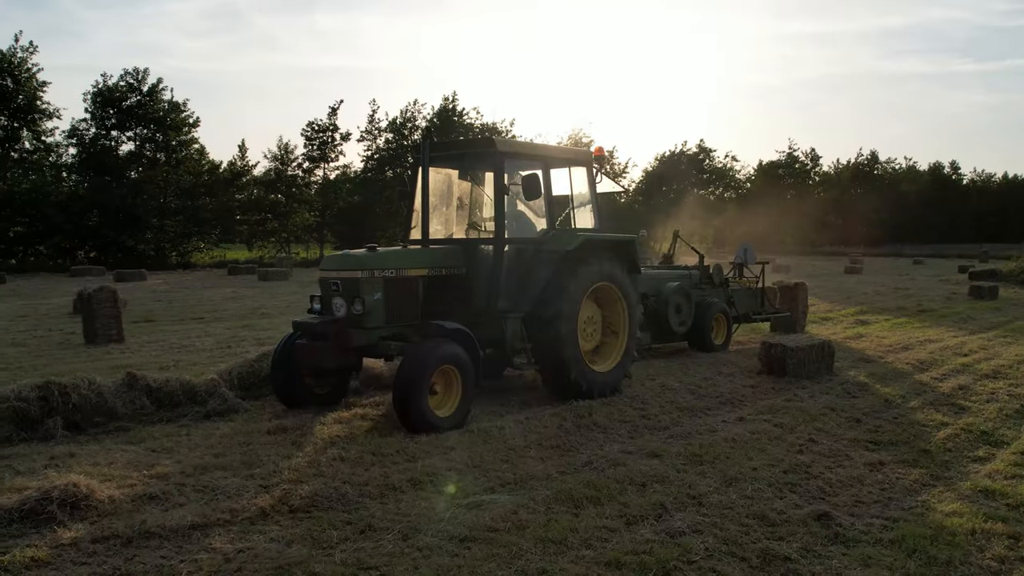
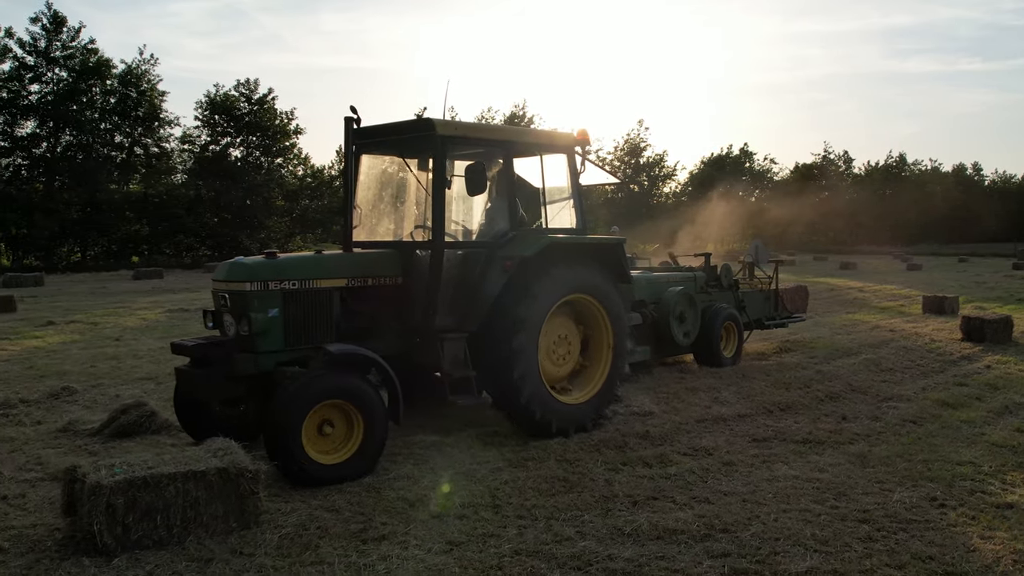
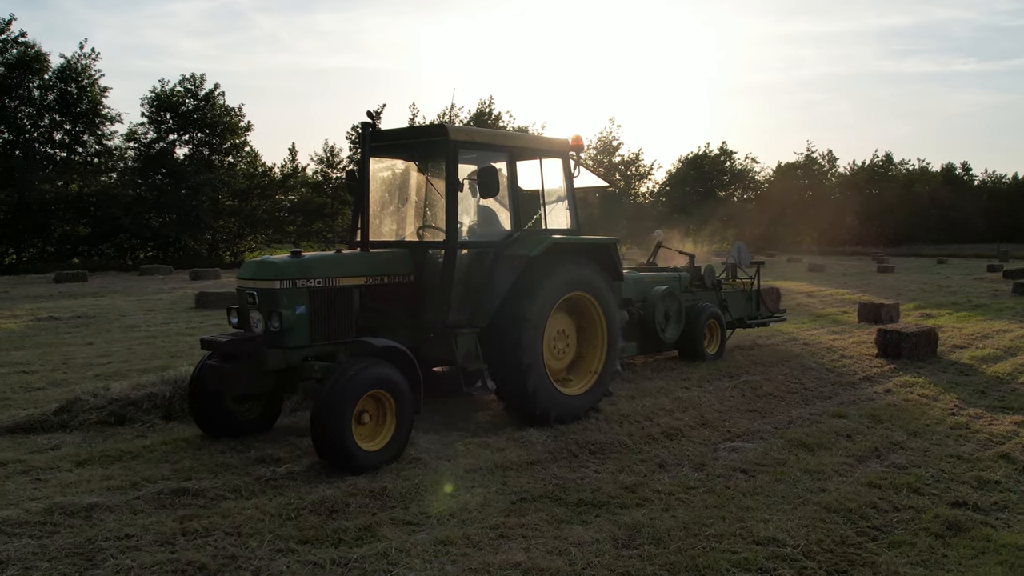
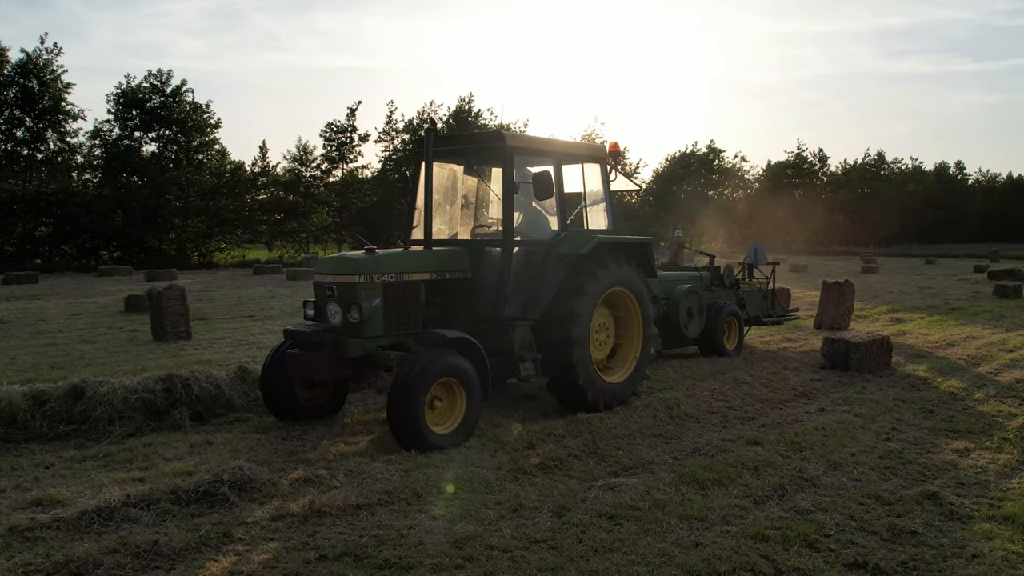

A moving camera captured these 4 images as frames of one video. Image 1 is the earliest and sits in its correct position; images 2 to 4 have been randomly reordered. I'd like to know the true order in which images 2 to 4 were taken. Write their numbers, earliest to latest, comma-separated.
4, 3, 2
